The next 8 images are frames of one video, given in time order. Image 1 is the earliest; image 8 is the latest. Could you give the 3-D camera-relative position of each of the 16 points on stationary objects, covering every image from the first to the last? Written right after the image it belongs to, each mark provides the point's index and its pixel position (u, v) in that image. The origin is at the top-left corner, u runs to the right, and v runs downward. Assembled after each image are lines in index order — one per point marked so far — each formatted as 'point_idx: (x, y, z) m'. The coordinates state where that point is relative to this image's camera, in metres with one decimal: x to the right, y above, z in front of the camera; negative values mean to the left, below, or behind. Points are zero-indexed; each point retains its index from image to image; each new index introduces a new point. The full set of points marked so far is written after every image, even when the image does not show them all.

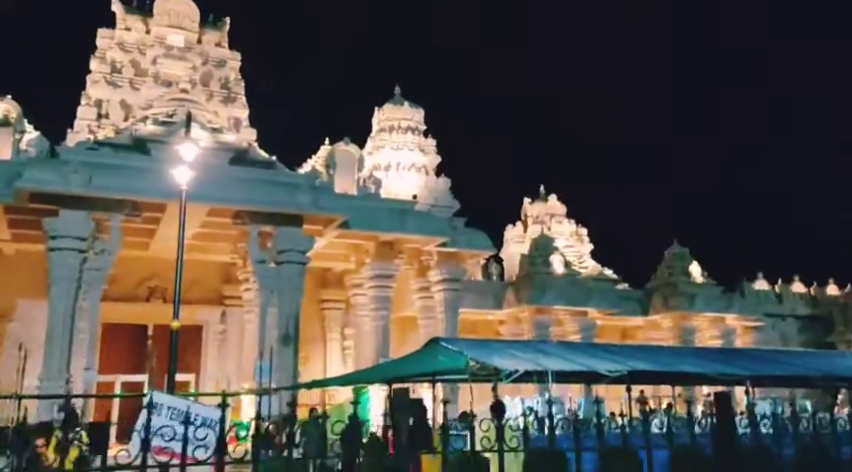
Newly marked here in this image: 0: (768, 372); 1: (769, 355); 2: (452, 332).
0: (+4.5, -1.8, +10.6) m
1: (+5.1, -1.8, +12.1) m
2: (+0.6, -2.1, +16.9) m
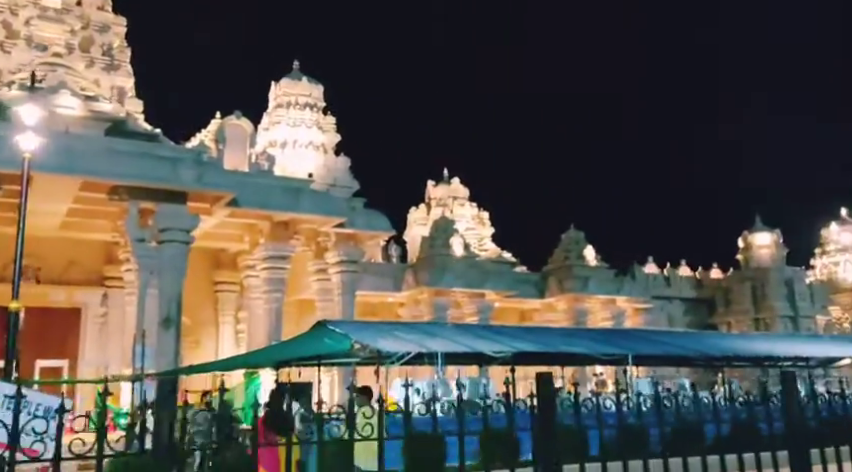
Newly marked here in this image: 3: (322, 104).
0: (+3.0, -1.6, +10.8) m
1: (+3.4, -1.5, +12.4) m
2: (-1.6, -1.7, +16.6) m
3: (-2.4, +3.0, +18.0) m
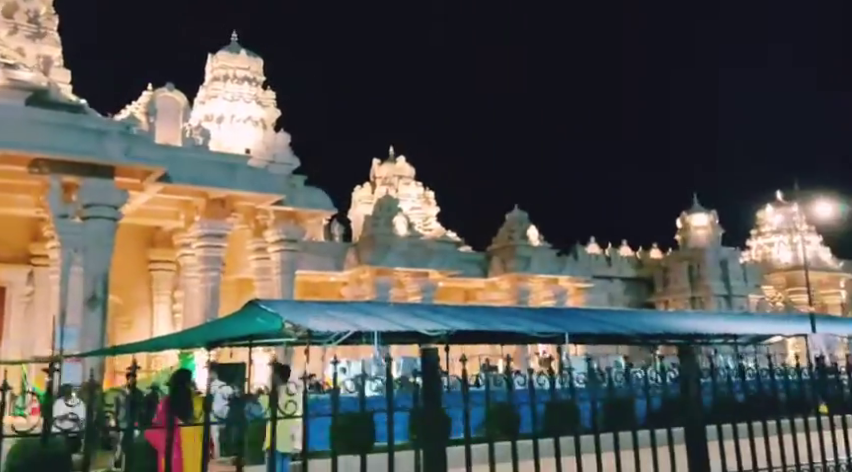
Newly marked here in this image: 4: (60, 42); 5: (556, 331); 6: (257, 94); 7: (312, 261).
0: (+2.1, -1.3, +10.9) m
1: (+2.4, -1.2, +12.4) m
2: (-2.8, -1.2, +16.3) m
3: (-3.7, +3.5, +17.6) m
4: (-7.2, +3.8, +15.6) m
5: (+1.7, -1.2, +10.5) m
6: (-3.7, +3.1, +17.2) m
7: (-2.5, -0.6, +17.8) m
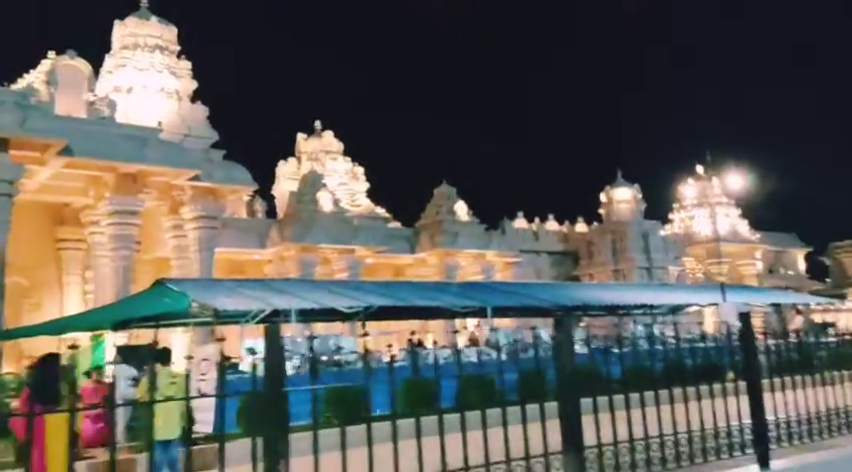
0: (+1.0, -0.9, +10.8) m
1: (+1.2, -0.8, +12.4) m
2: (-4.4, -0.7, +15.8) m
3: (-5.3, +4.0, +16.8) m
4: (-8.7, +4.2, +14.6) m
5: (+0.6, -0.9, +10.4) m
6: (-5.3, +3.6, +16.5) m
7: (-4.2, -0.1, +17.2) m
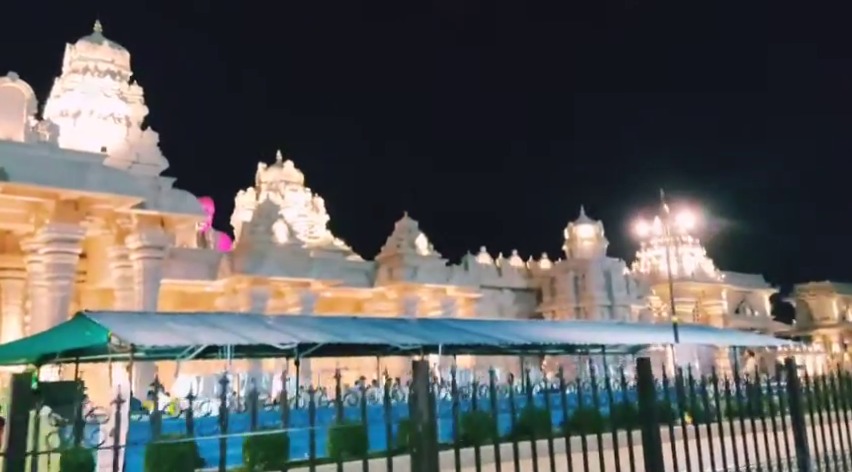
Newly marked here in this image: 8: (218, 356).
0: (+0.3, -1.4, +10.4) m
1: (+0.4, -1.3, +12.0) m
2: (-5.3, -1.3, +15.2) m
3: (-6.2, +3.4, +16.4) m
4: (-9.5, +3.8, +14.1) m
5: (-0.1, -1.3, +10.0) m
6: (-6.2, +3.0, +16.0) m
7: (-5.1, -0.7, +16.7) m
8: (-2.9, -1.6, +10.8) m
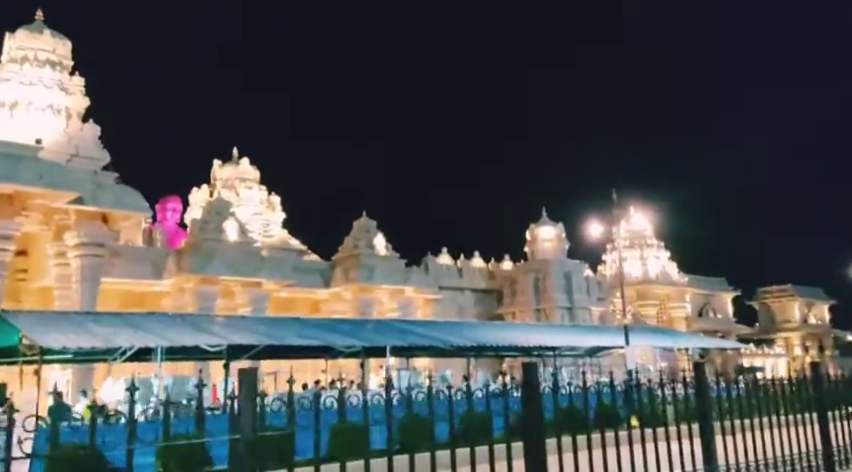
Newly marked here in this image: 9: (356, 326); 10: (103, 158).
0: (-0.5, -1.3, +10.0) m
1: (-0.4, -1.3, +11.6) m
2: (-6.2, -1.3, +14.6) m
3: (-7.1, +3.5, +15.8) m
4: (-10.4, +3.9, +13.3) m
5: (-0.8, -1.3, +9.6) m
6: (-7.1, +3.0, +15.4) m
7: (-6.1, -0.7, +16.1) m
8: (-3.6, -1.6, +10.2) m
9: (-0.9, -1.2, +10.9) m
10: (-6.2, +1.5, +15.2) m
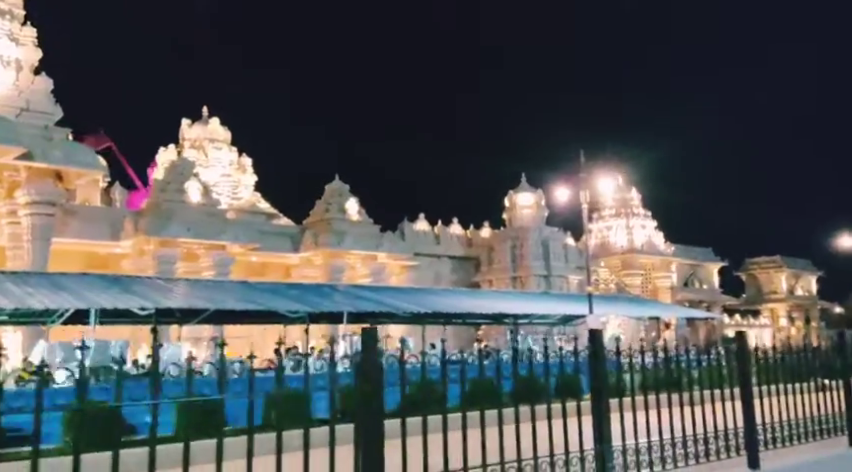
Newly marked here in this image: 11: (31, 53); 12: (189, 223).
0: (-1.1, -0.9, +9.5) m
1: (-1.0, -0.8, +11.1) m
2: (-6.8, -0.5, +14.1) m
3: (-7.7, +4.3, +15.1) m
4: (-10.9, +4.6, +12.6) m
5: (-1.4, -0.8, +9.1) m
6: (-7.7, +3.8, +14.7) m
7: (-6.7, +0.1, +15.5) m
8: (-4.2, -1.1, +9.8) m
9: (-1.5, -0.7, +10.4) m
10: (-6.8, +2.3, +14.5) m
11: (-7.4, +3.4, +14.8) m
12: (-4.9, +0.2, +16.4) m
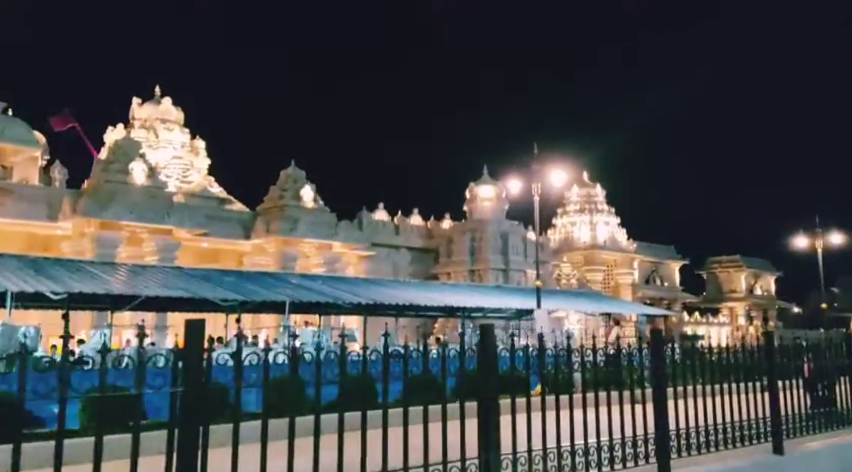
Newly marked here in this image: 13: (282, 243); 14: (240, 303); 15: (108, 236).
0: (-1.8, -0.7, +9.1) m
1: (-1.8, -0.6, +10.6) m
2: (-7.7, -0.2, +13.4) m
3: (-8.5, +4.6, +14.3) m
4: (-11.6, +5.0, +11.6) m
5: (-2.1, -0.7, +8.6) m
6: (-8.5, +4.2, +13.9) m
7: (-7.6, +0.5, +14.8) m
8: (-4.9, -0.8, +9.2) m
9: (-2.3, -0.5, +9.9) m
10: (-7.6, +2.6, +13.8) m
11: (-8.2, +3.8, +14.1) m
12: (-5.8, +0.6, +15.8) m
13: (-3.6, -0.2, +19.7) m
14: (-2.1, -0.8, +9.4) m
15: (-6.3, 0.0, +15.6) m
